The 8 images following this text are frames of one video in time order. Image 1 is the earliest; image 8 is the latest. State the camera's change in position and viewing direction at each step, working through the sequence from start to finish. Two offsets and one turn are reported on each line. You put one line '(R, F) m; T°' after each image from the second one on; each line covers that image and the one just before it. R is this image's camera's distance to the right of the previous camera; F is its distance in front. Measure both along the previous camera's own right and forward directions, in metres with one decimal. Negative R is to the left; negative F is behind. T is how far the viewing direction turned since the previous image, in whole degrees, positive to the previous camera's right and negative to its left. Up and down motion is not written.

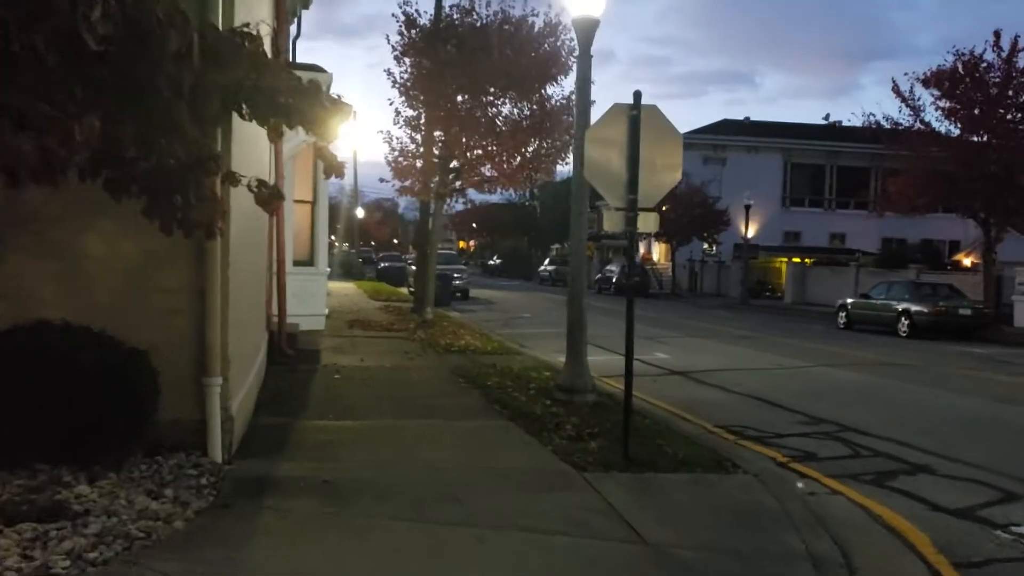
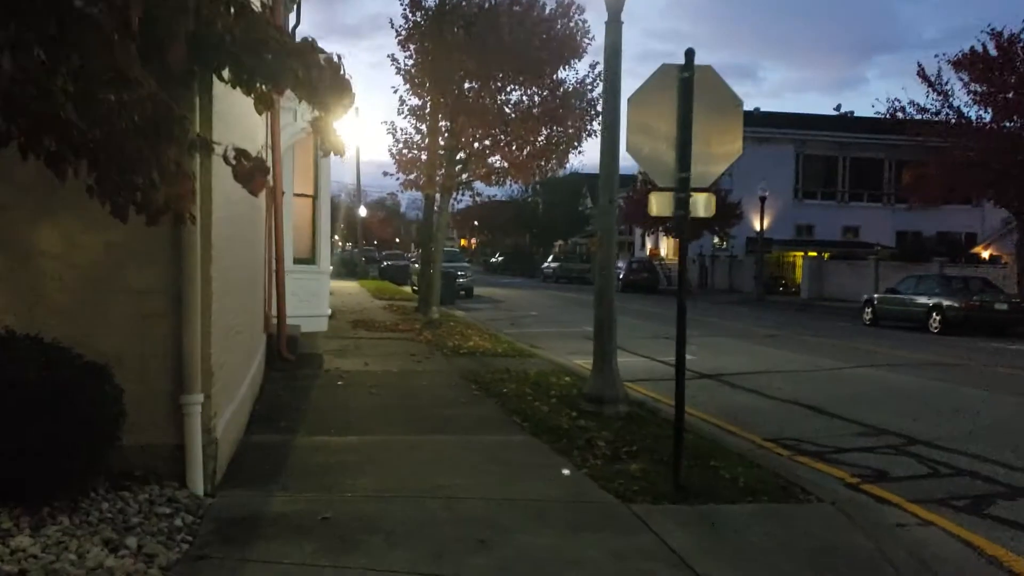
(-0.2, +1.1) m; 0°
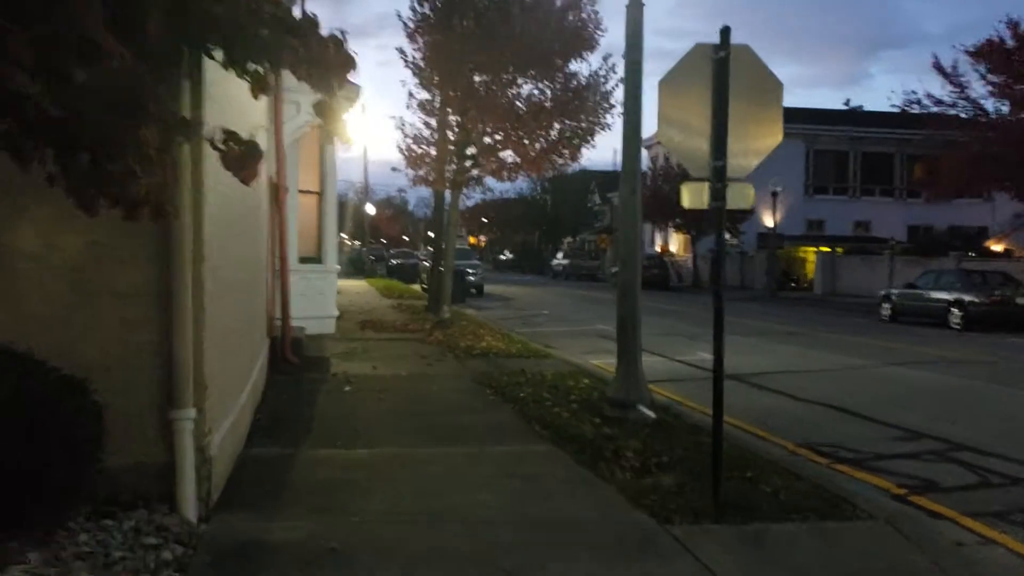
(-0.1, +0.6) m; -1°
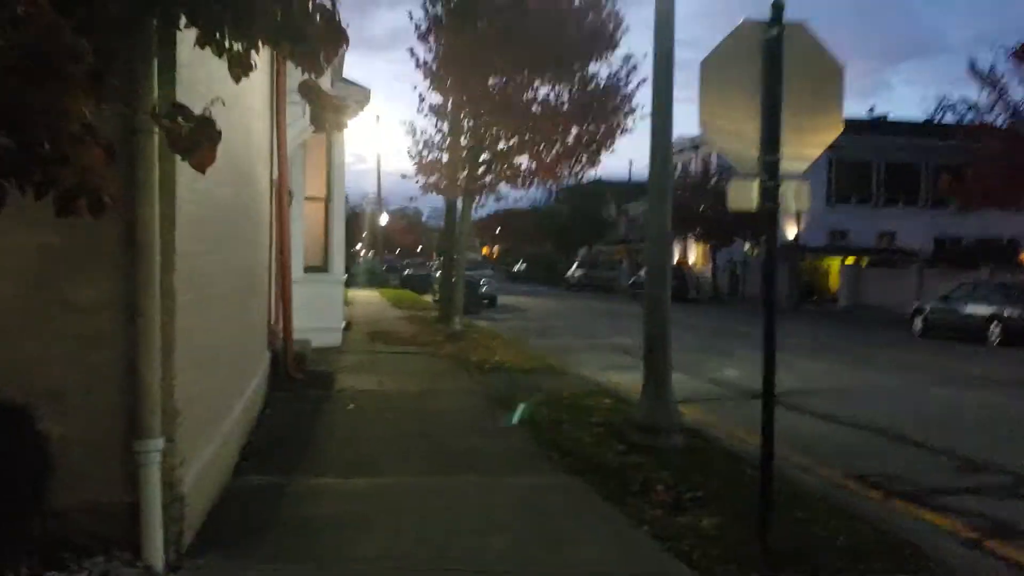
(0.0, +0.8) m; -1°
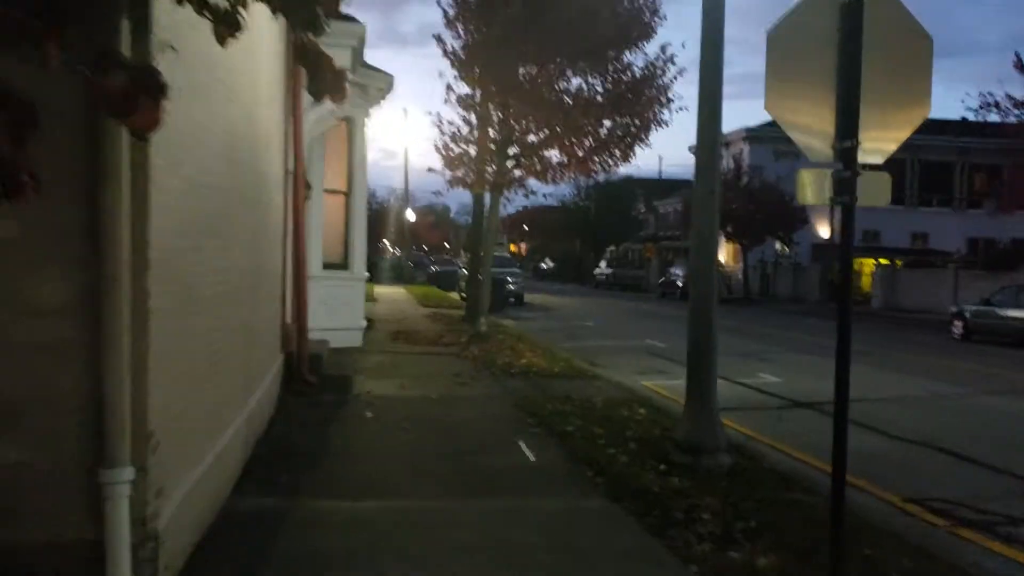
(0.0, +0.7) m; -2°
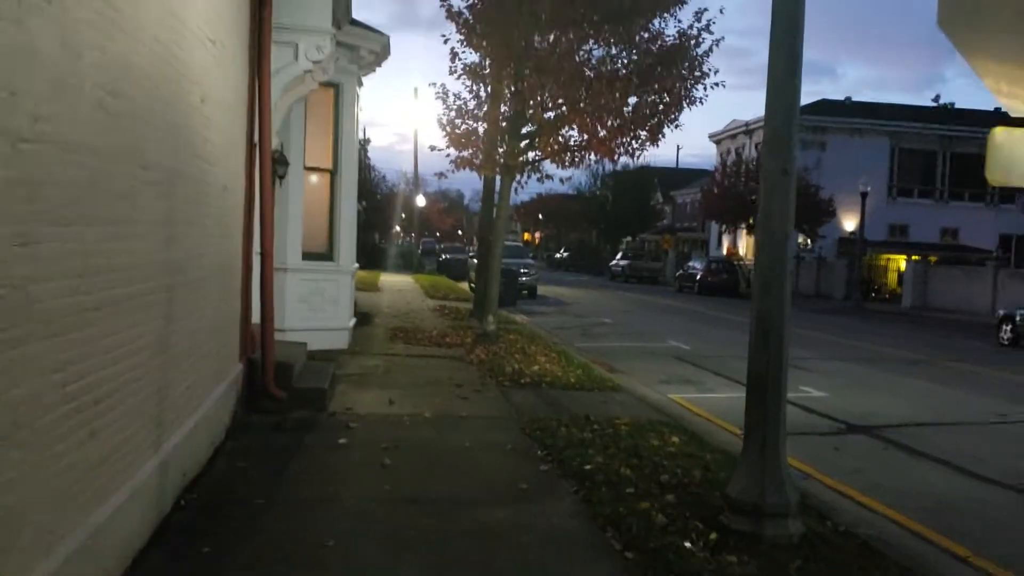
(0.0, +1.8) m; -1°
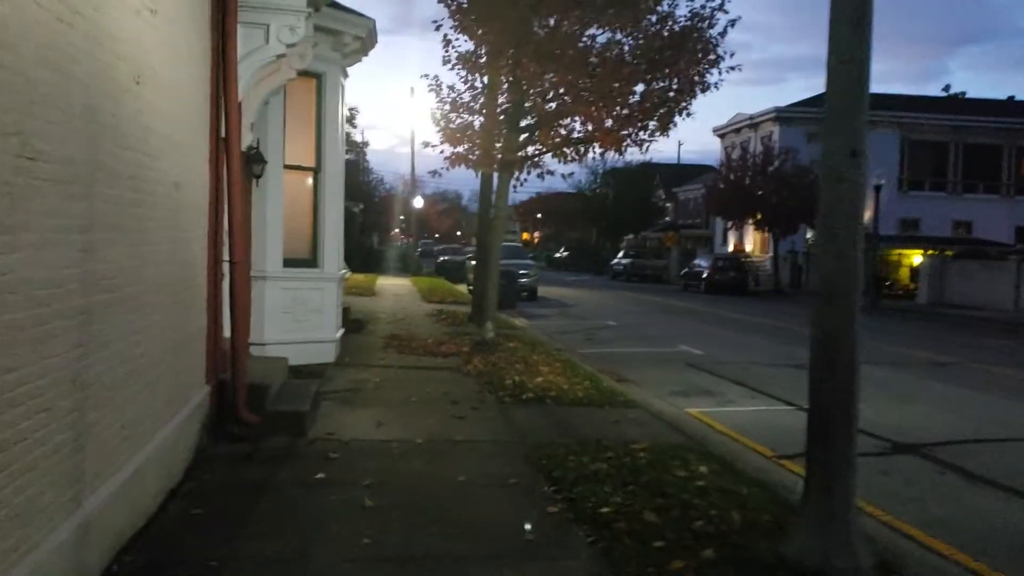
(0.0, +1.1) m; 0°
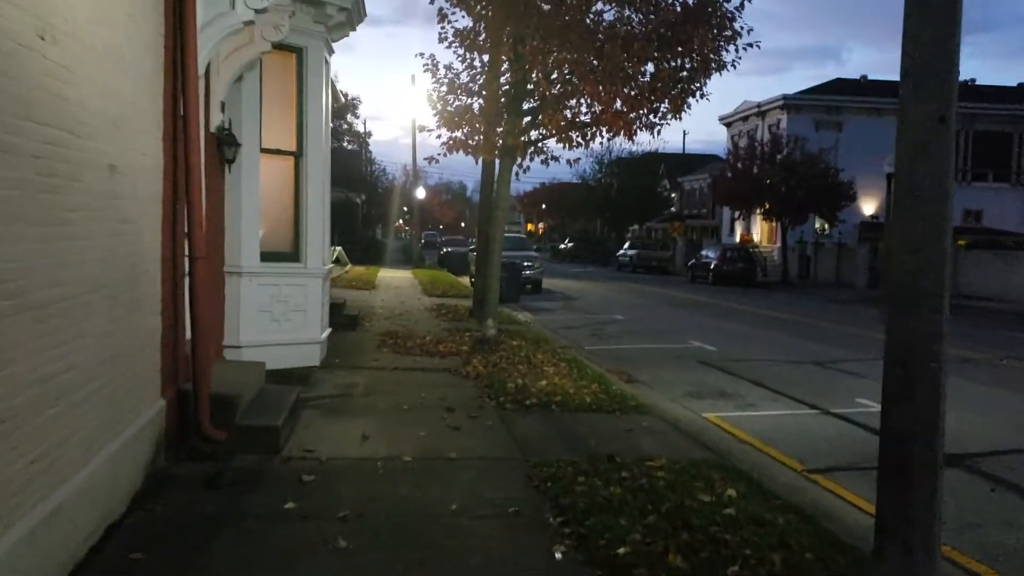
(0.0, +1.0) m; 0°
